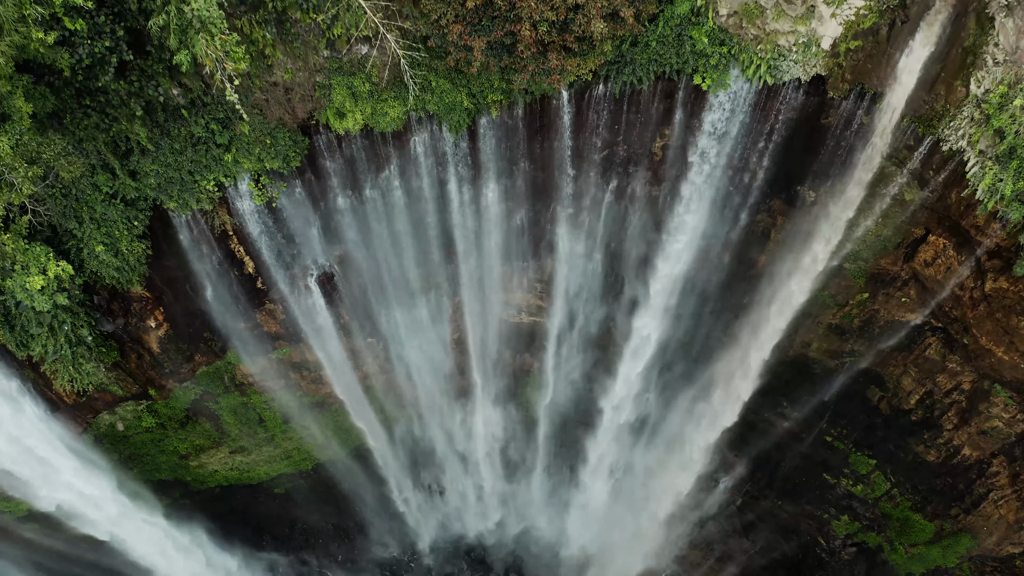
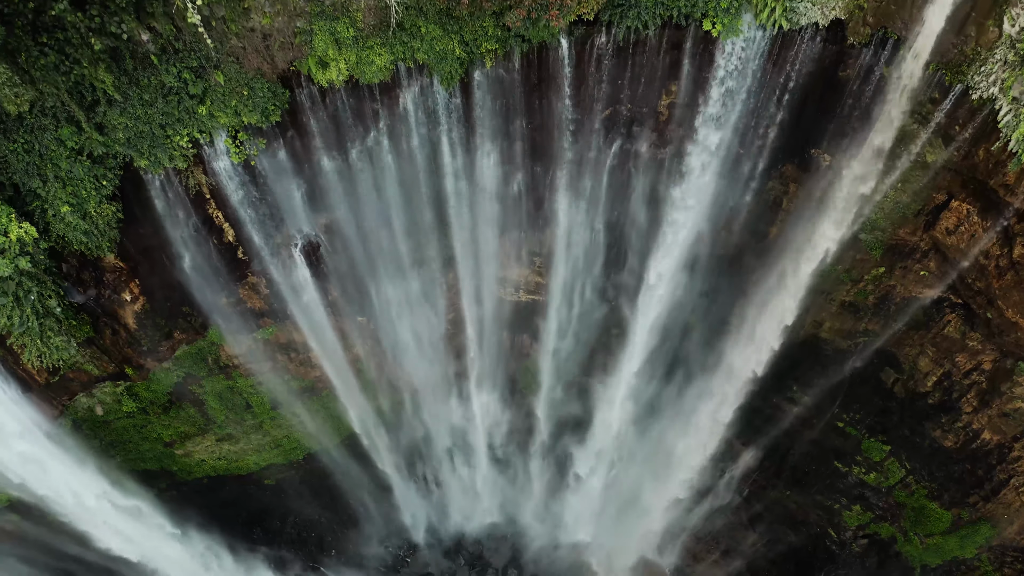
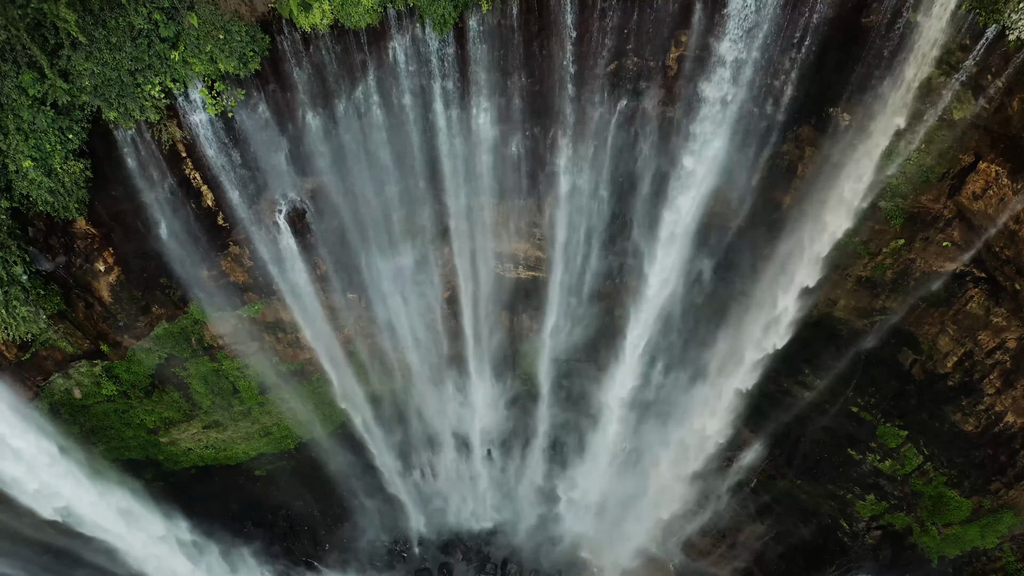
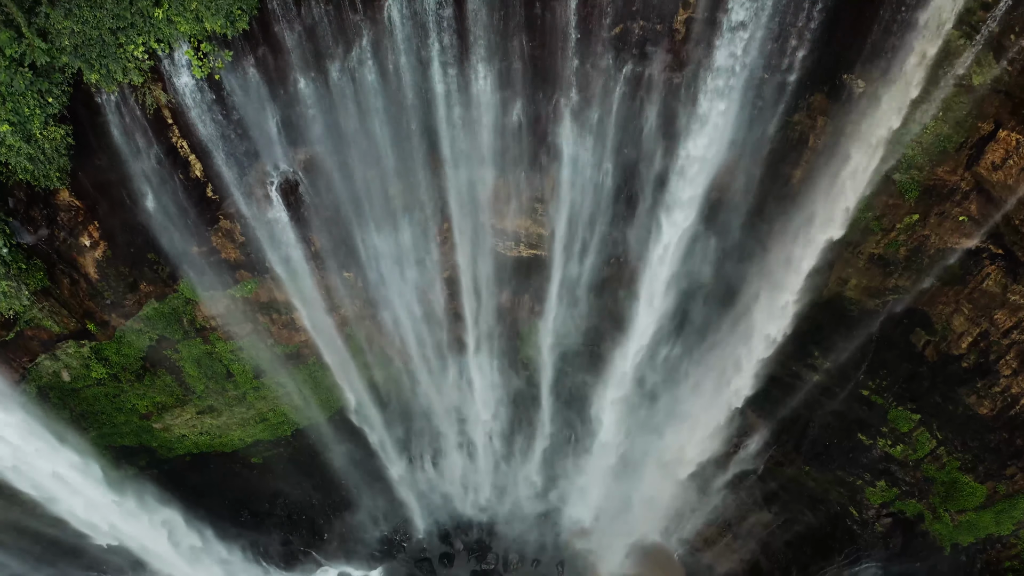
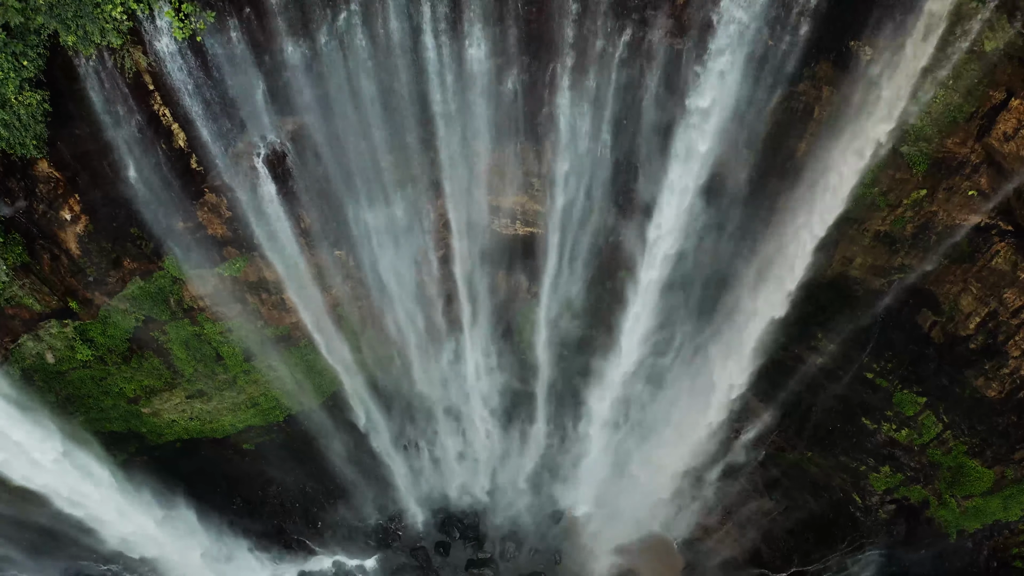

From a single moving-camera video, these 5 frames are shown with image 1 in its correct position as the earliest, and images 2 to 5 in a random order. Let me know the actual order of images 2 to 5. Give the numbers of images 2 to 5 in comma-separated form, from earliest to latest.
2, 3, 4, 5
